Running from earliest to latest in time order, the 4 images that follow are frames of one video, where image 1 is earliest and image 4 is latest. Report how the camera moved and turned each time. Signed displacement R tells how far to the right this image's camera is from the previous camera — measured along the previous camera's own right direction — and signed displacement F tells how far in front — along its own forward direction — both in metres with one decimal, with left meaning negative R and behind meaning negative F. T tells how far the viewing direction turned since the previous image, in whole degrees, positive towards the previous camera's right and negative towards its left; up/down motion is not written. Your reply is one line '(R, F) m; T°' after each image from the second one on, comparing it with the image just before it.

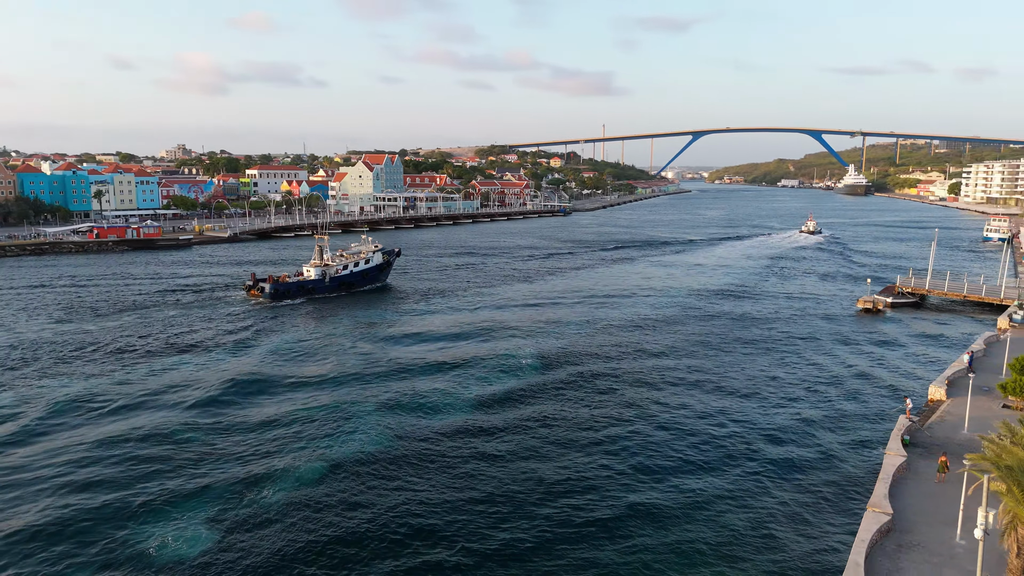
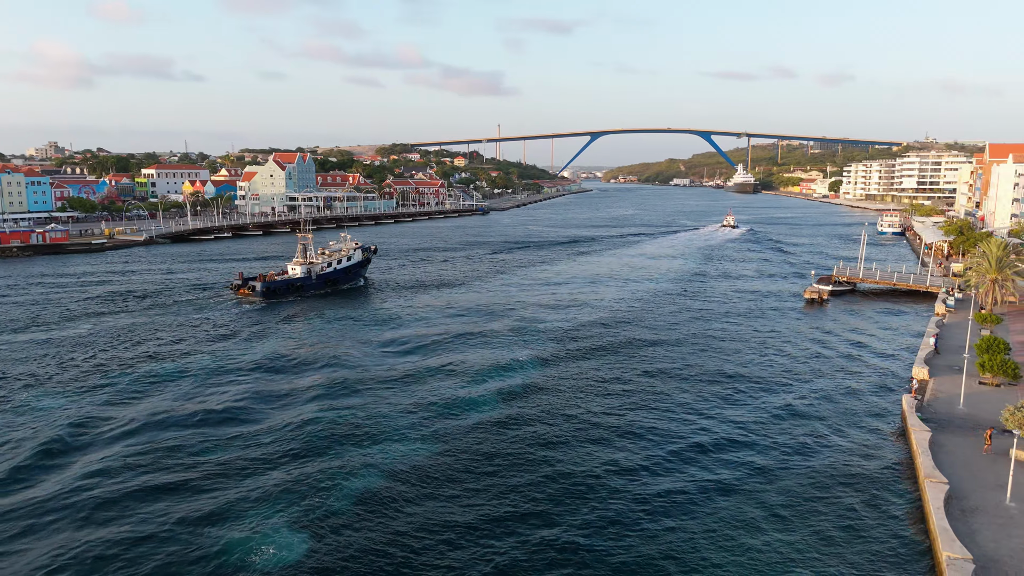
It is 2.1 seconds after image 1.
(-3.3, +0.2) m; +8°
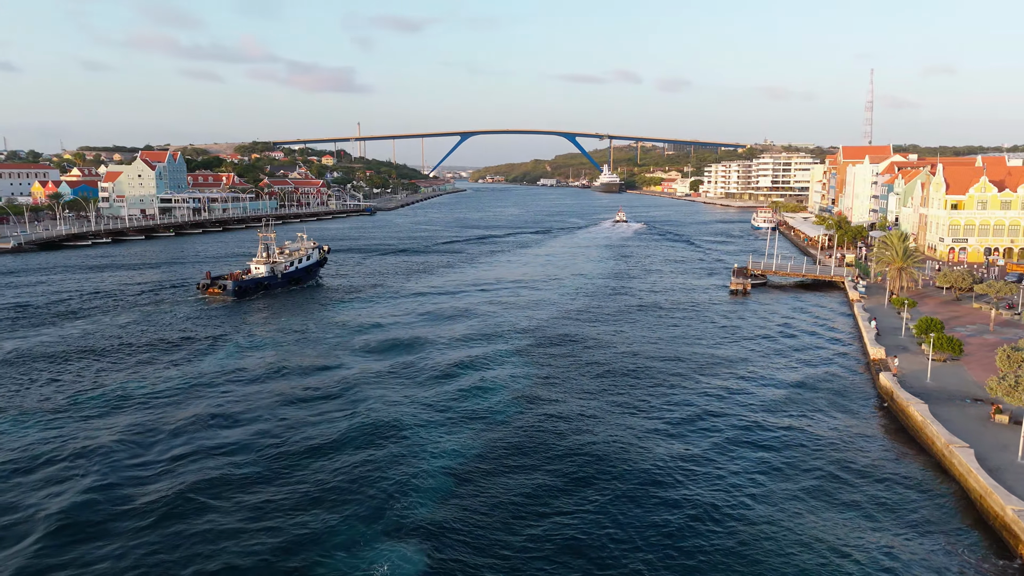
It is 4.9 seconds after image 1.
(-3.9, +0.4) m; +11°
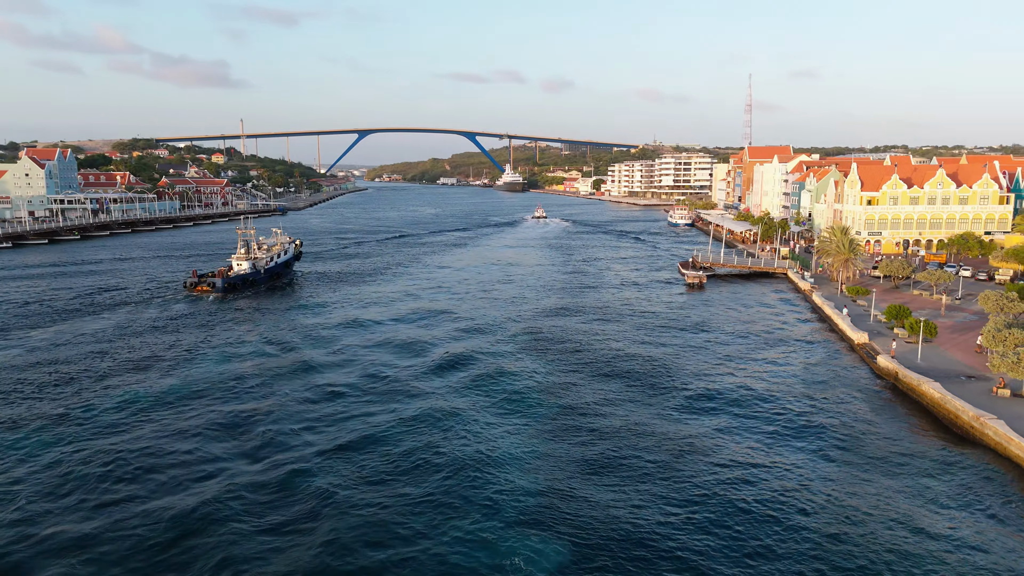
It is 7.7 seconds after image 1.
(-3.7, +0.3) m; +8°
